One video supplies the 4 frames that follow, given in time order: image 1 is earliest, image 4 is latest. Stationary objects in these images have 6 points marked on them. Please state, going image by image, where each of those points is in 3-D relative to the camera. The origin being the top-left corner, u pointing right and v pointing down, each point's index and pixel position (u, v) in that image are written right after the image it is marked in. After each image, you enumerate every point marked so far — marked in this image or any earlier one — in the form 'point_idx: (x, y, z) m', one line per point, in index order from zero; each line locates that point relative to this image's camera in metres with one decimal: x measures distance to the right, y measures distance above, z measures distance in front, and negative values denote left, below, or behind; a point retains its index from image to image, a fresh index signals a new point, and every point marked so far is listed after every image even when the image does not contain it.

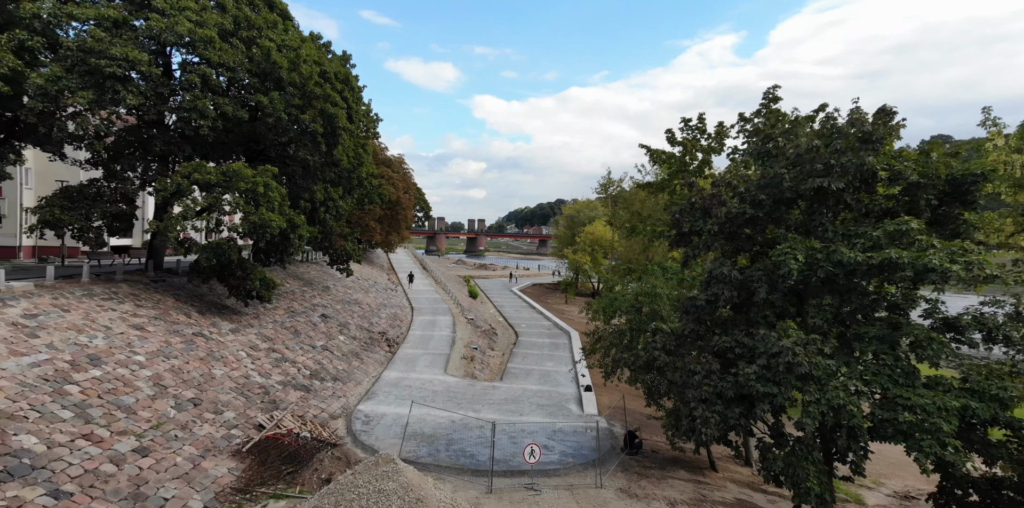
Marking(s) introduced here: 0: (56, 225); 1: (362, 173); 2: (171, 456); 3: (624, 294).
0: (-11.3, +0.7, +12.5) m
1: (-5.5, +2.9, +18.5) m
2: (-6.0, -3.6, +9.0) m
3: (+2.9, -1.1, +13.3) m
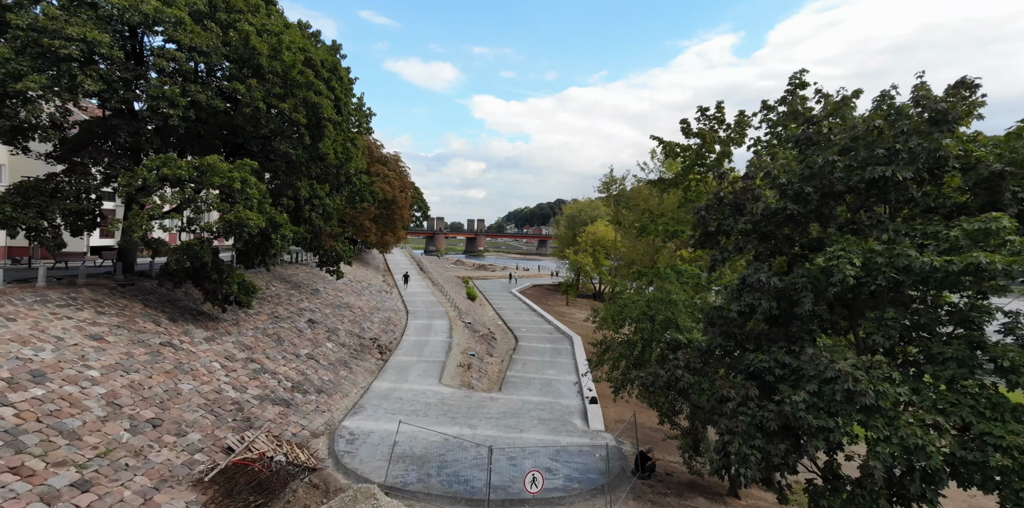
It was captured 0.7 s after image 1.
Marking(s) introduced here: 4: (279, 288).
0: (-11.3, +0.7, +11.3) m
1: (-5.5, +2.9, +17.4) m
2: (-6.1, -3.6, +7.8) m
3: (+2.9, -1.1, +12.1) m
4: (-9.0, -1.3, +19.6) m
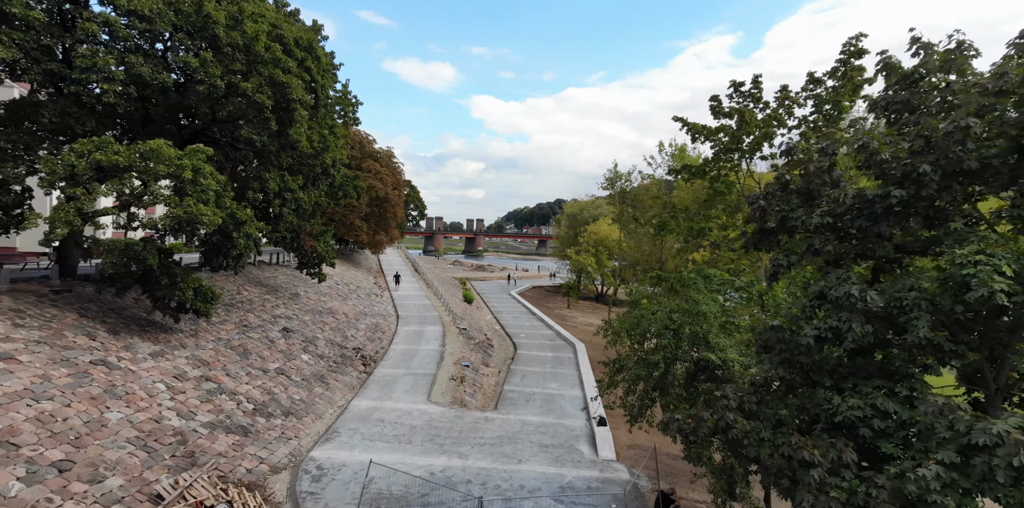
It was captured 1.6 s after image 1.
0: (-11.3, +0.6, +9.4) m
1: (-5.6, +2.9, +15.5) m
2: (-6.1, -3.7, +5.9) m
3: (+2.9, -1.1, +10.2) m
4: (-9.1, -1.4, +17.7) m
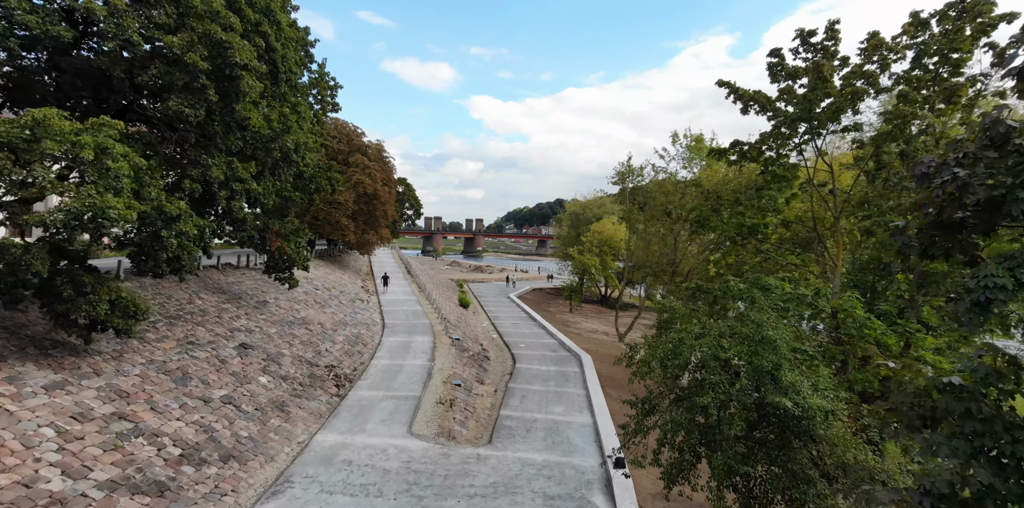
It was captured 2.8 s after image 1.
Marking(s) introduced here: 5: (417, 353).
0: (-11.4, +0.6, +6.9) m
1: (-5.7, +2.8, +13.0) m
2: (-6.2, -3.7, +3.4) m
3: (+2.8, -1.2, +7.7) m
4: (-9.2, -1.4, +15.2) m
5: (-3.6, -3.7, +19.3) m
